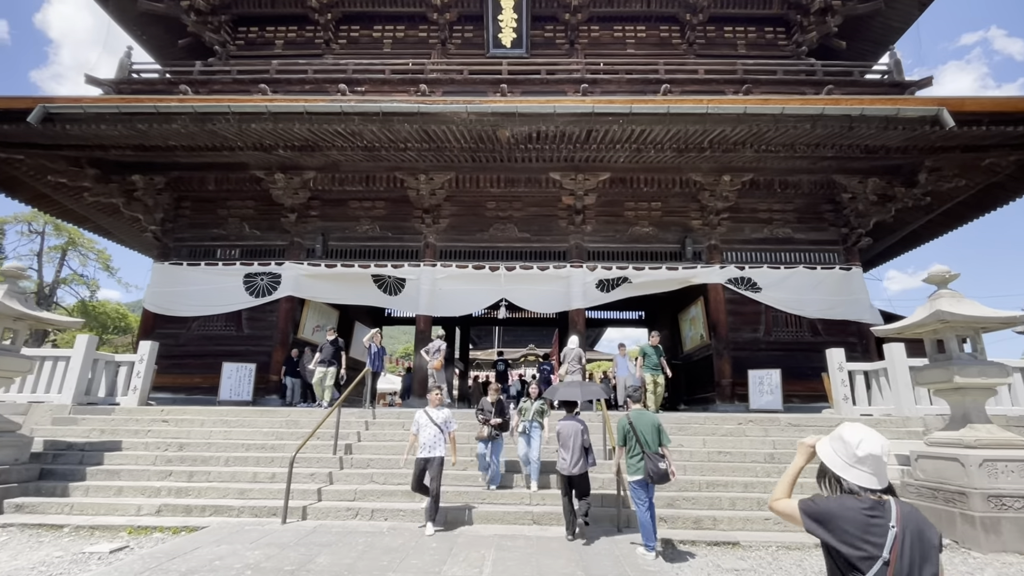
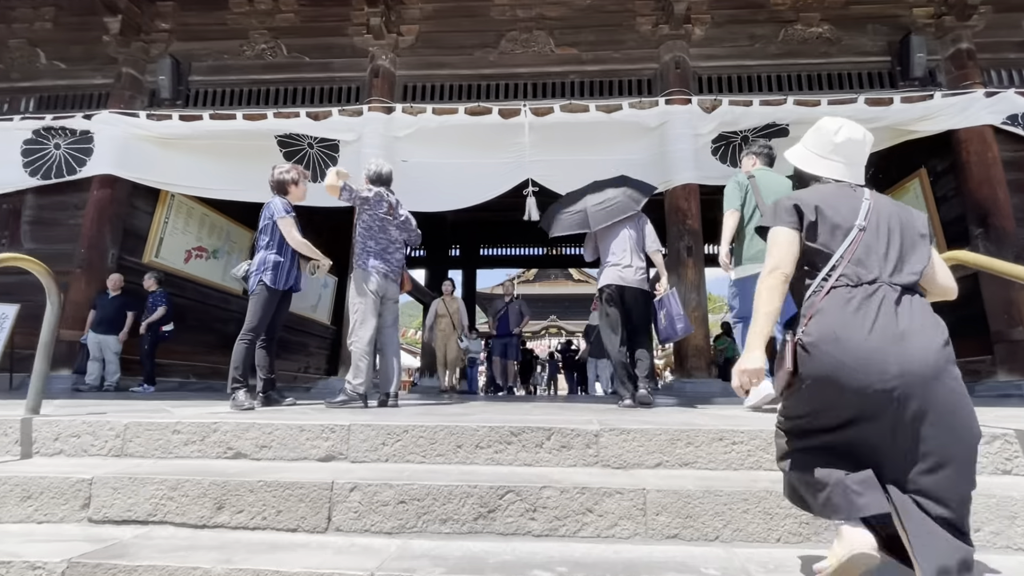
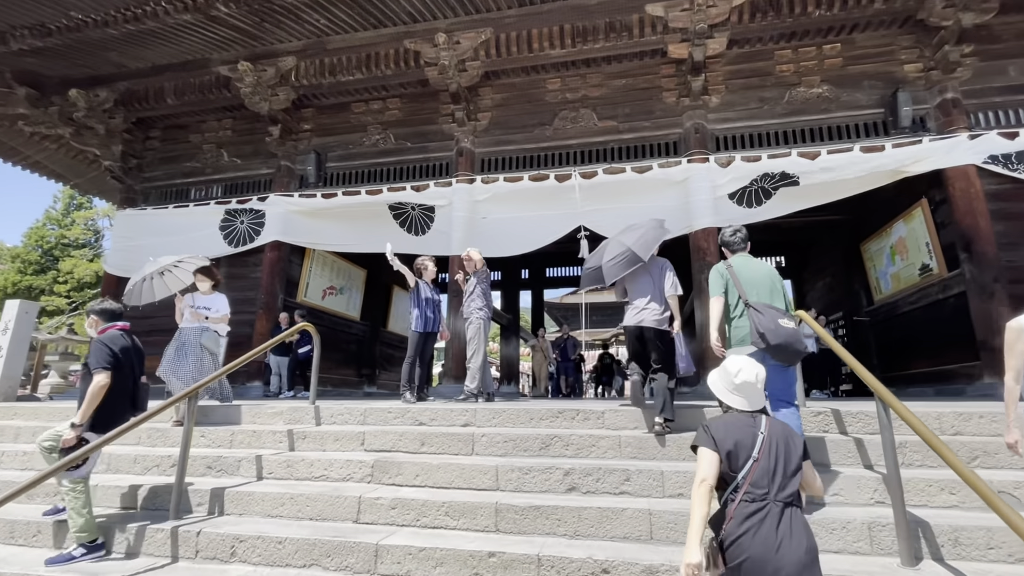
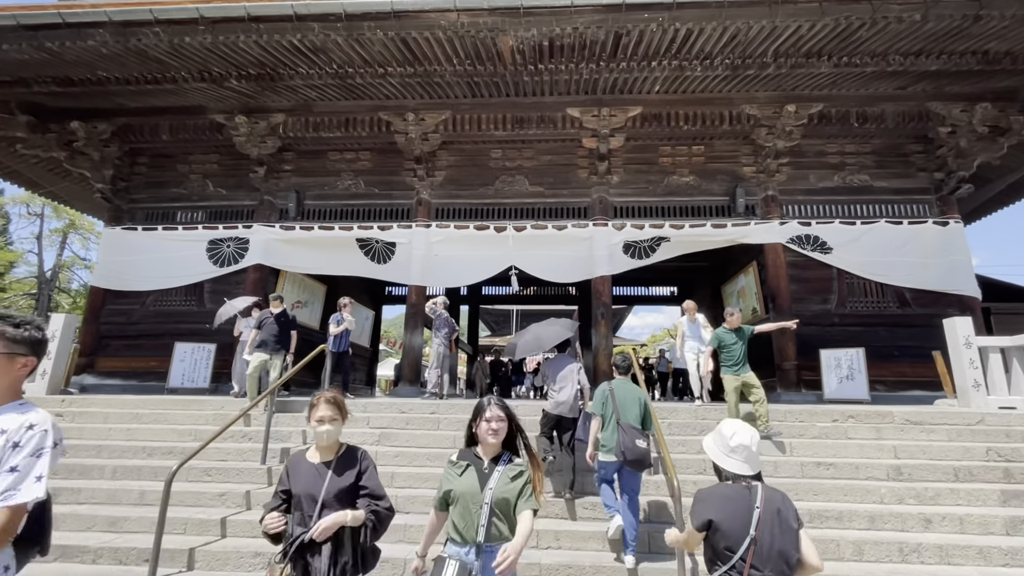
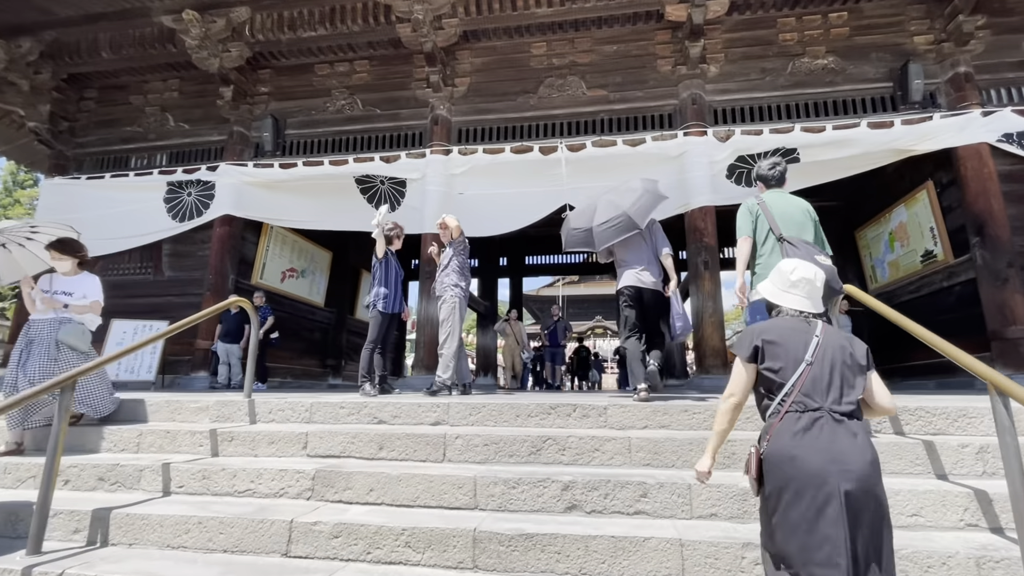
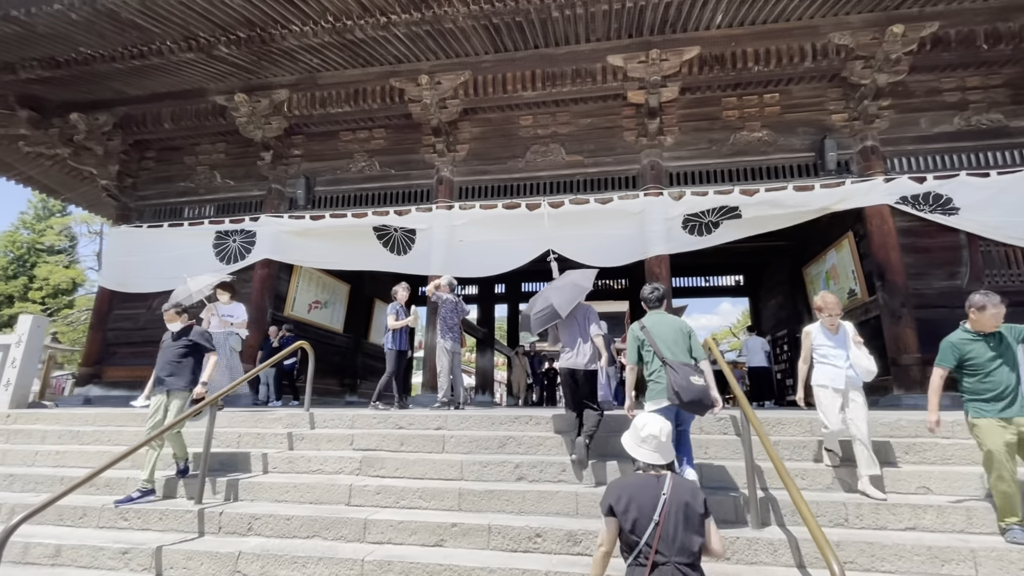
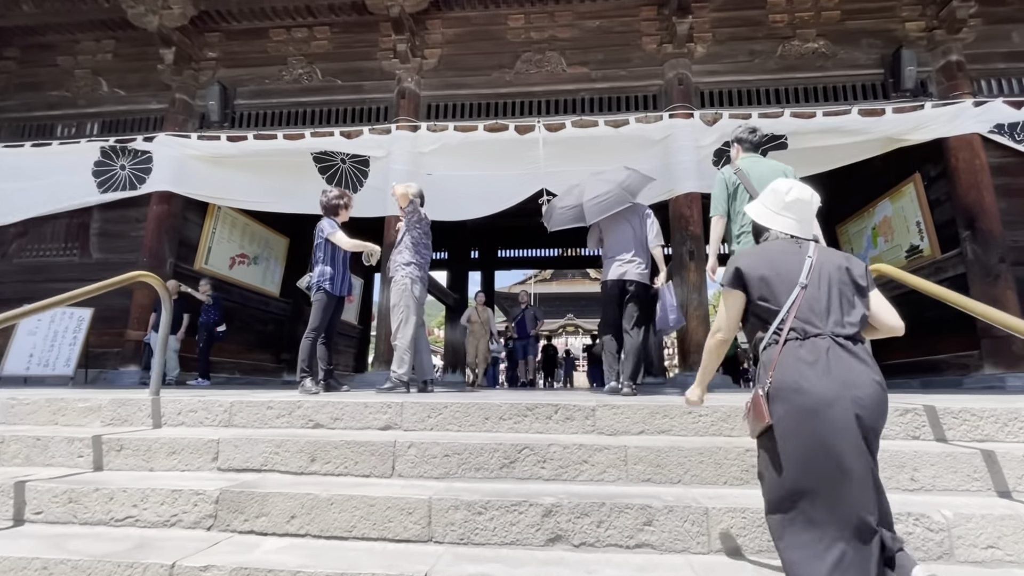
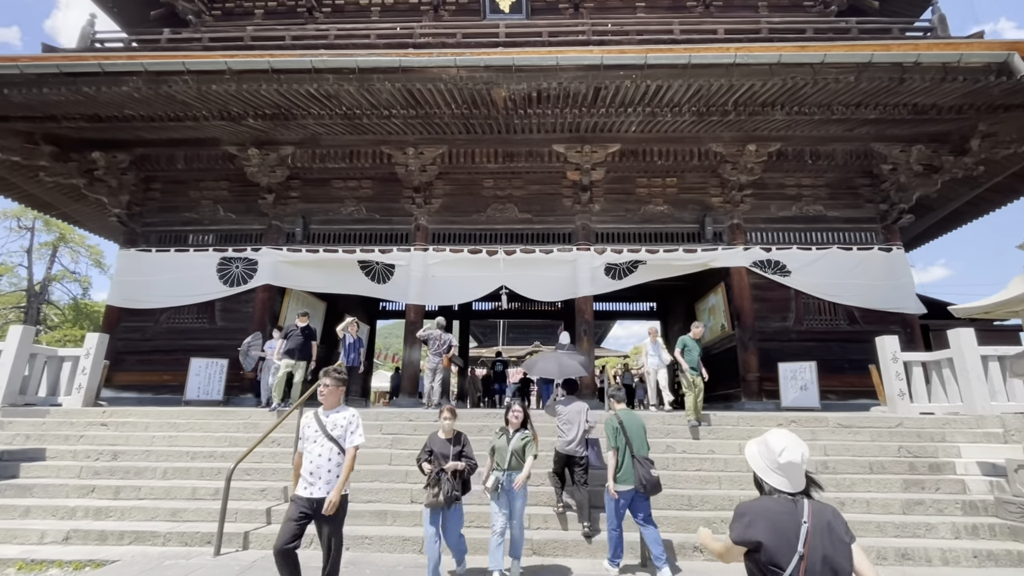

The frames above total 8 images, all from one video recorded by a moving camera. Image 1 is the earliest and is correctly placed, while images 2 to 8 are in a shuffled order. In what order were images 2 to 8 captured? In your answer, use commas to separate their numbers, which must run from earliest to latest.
8, 4, 6, 3, 5, 7, 2
